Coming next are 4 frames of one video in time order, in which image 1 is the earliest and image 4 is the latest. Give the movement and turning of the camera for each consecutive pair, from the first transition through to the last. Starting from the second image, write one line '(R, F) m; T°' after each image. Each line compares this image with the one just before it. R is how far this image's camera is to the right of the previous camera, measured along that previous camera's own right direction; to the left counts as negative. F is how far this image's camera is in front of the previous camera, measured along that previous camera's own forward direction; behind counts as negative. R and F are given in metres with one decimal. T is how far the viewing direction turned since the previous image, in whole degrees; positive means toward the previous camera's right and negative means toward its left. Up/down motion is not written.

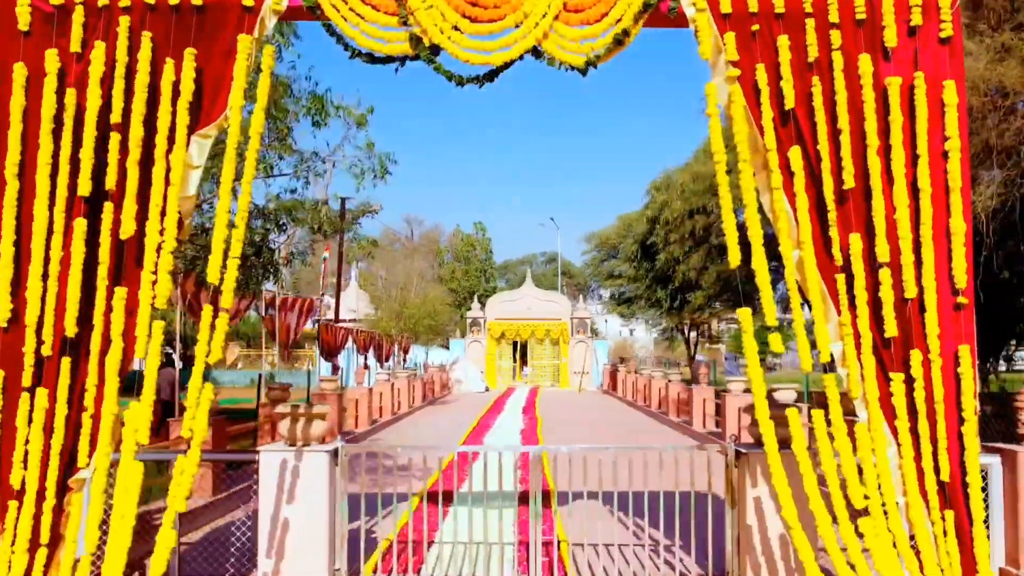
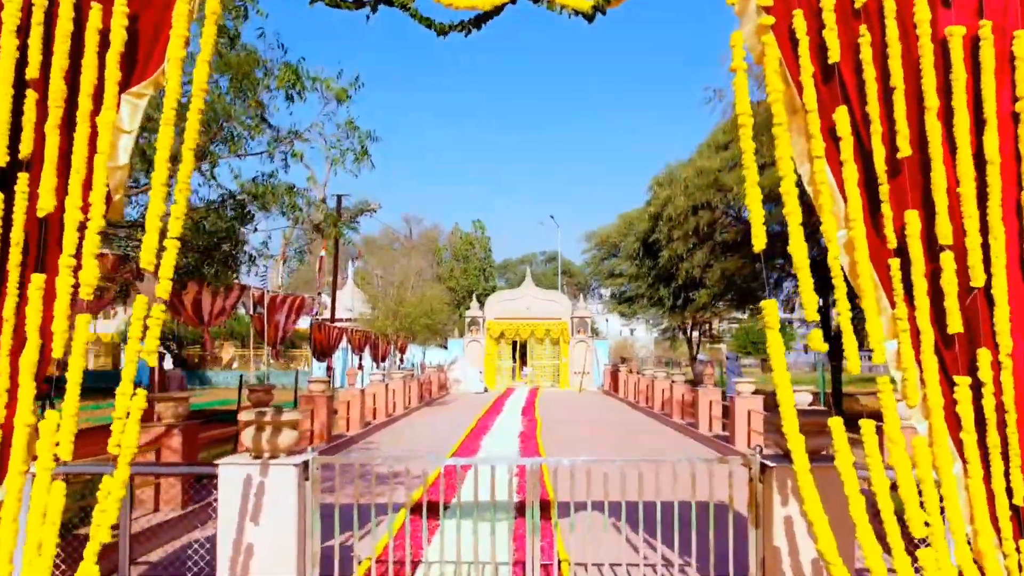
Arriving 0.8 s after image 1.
(0.0, +0.6) m; 0°
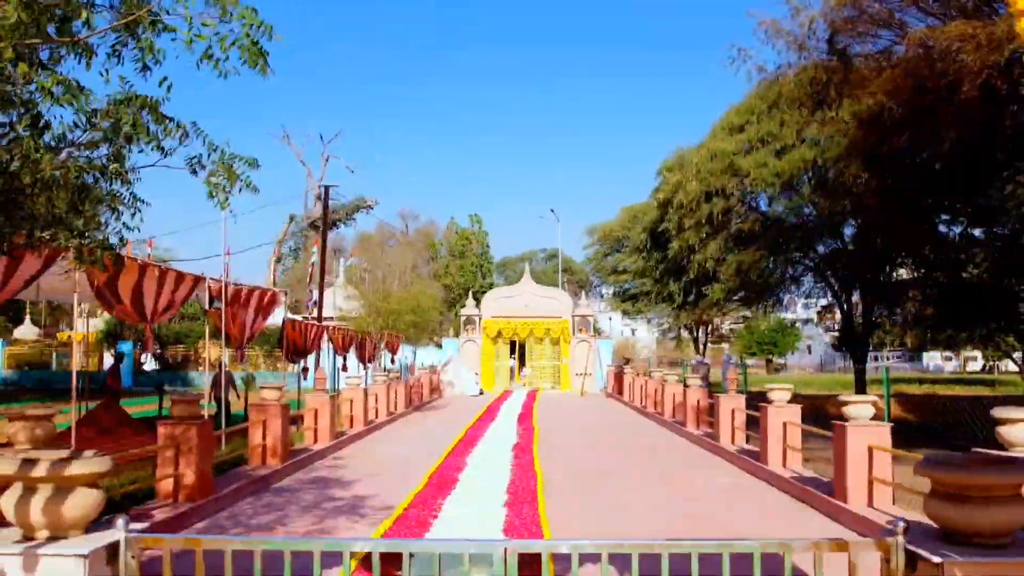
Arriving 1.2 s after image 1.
(+0.1, +1.9) m; 0°
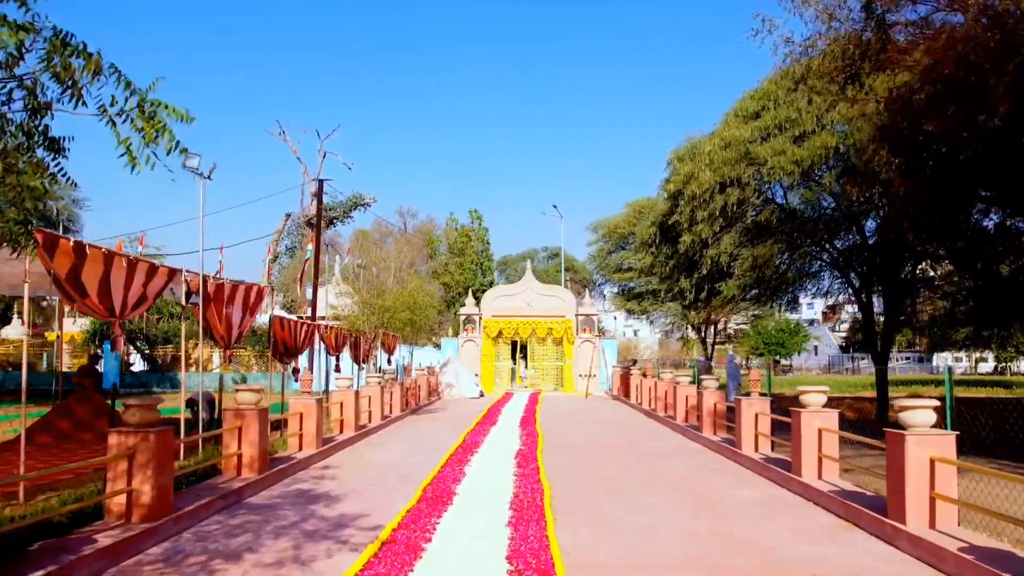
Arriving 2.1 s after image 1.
(0.0, +1.0) m; 0°
